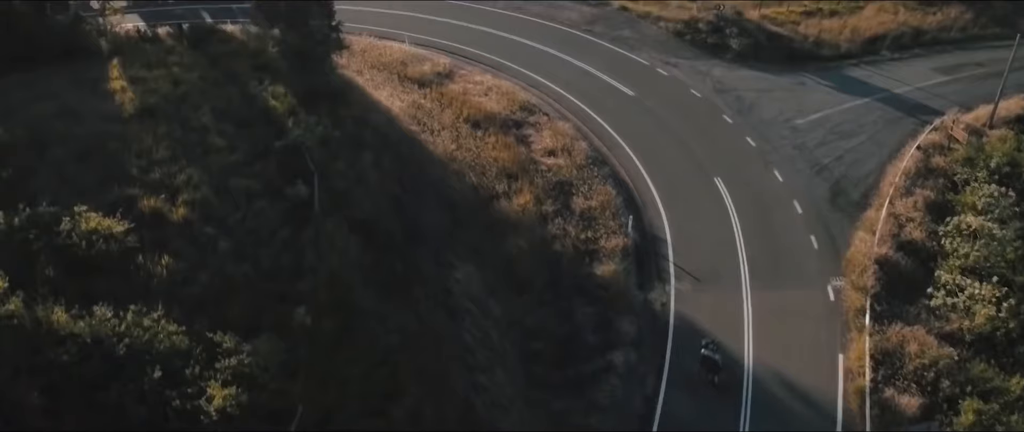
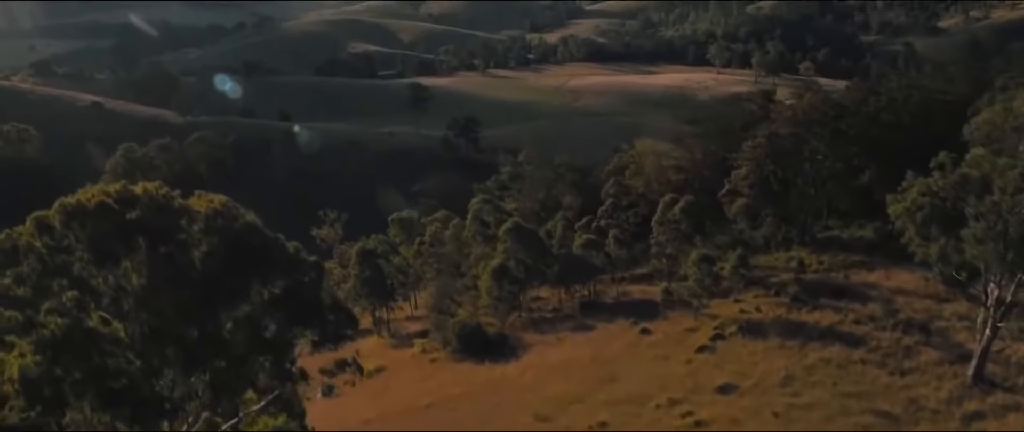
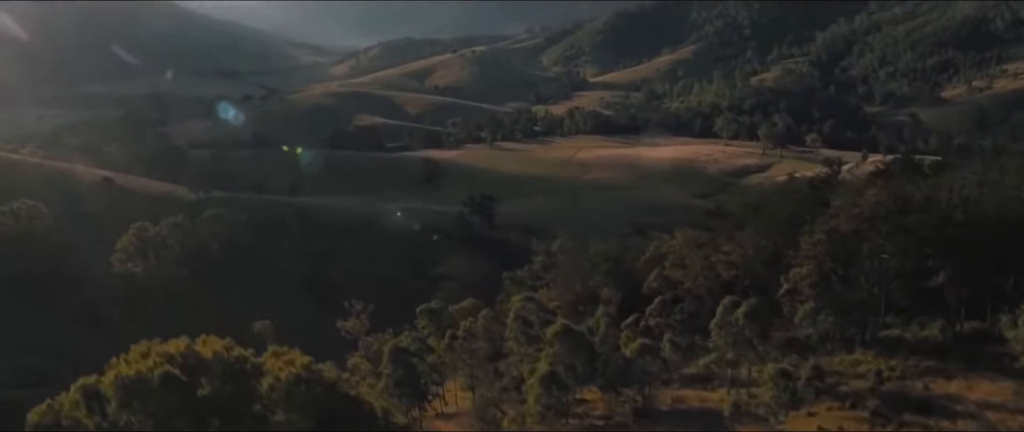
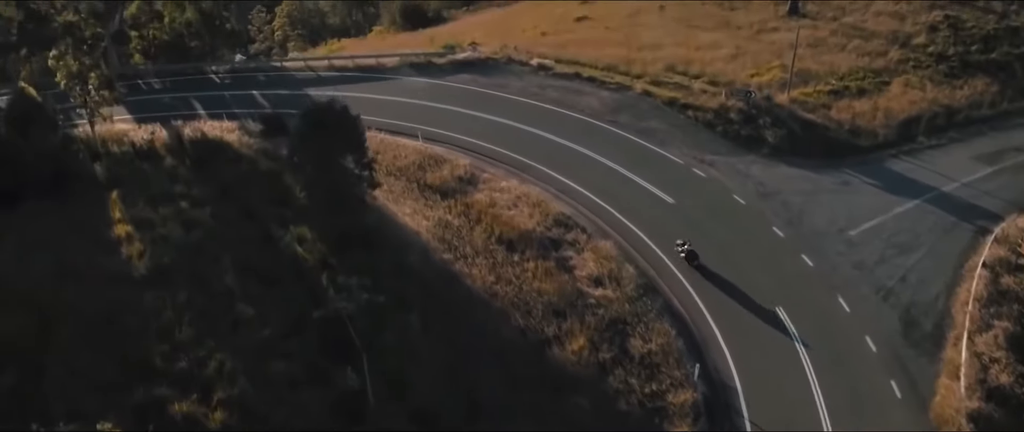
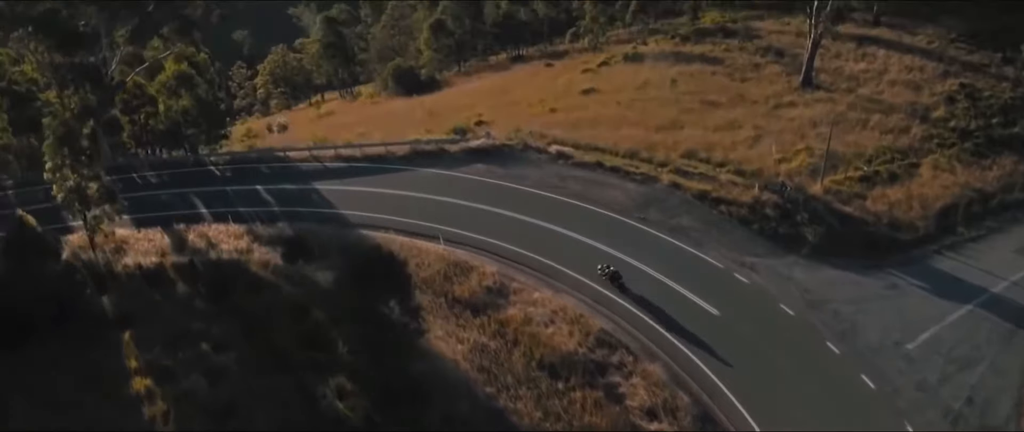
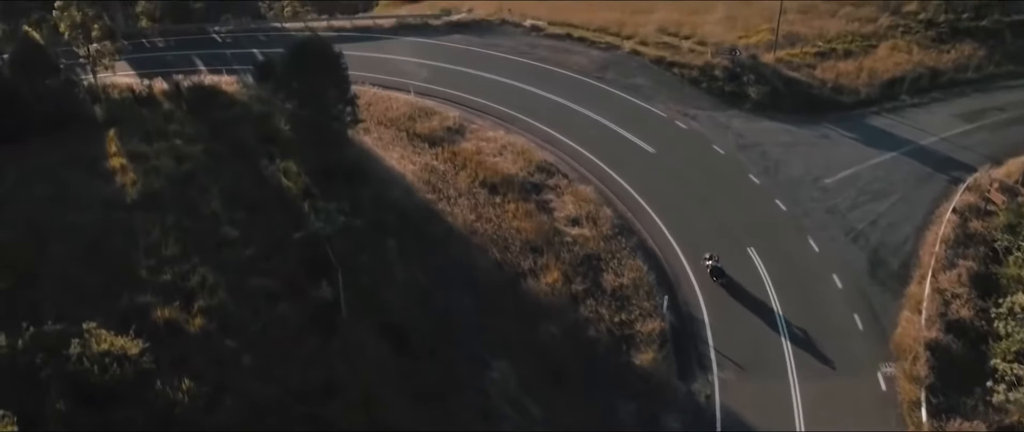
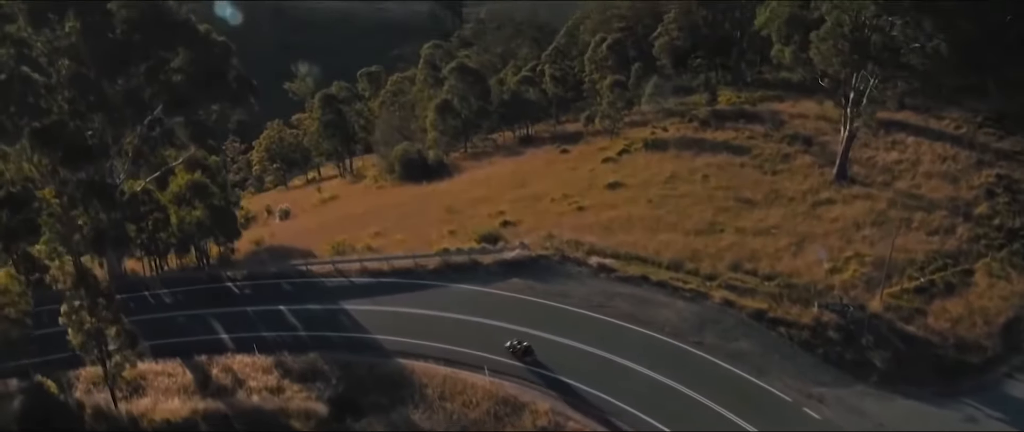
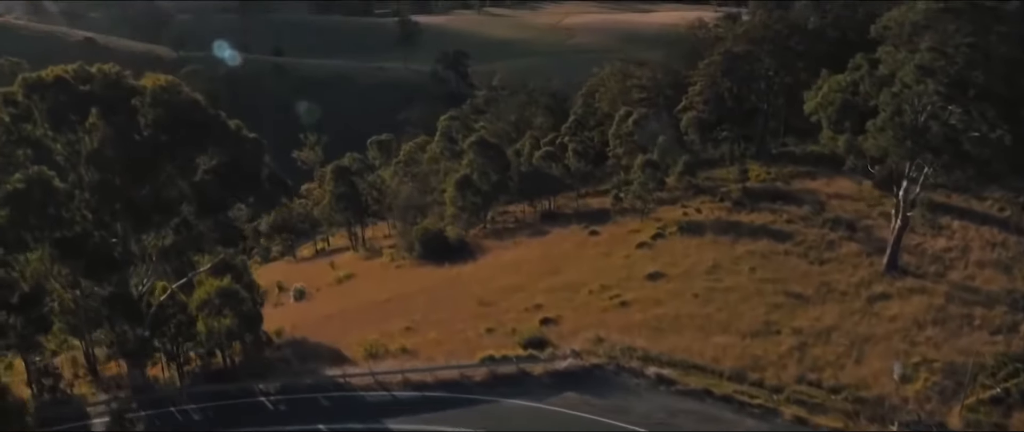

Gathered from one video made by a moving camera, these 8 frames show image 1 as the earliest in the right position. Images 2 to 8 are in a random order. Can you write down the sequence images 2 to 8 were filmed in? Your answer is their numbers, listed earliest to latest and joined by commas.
6, 4, 5, 7, 8, 2, 3
